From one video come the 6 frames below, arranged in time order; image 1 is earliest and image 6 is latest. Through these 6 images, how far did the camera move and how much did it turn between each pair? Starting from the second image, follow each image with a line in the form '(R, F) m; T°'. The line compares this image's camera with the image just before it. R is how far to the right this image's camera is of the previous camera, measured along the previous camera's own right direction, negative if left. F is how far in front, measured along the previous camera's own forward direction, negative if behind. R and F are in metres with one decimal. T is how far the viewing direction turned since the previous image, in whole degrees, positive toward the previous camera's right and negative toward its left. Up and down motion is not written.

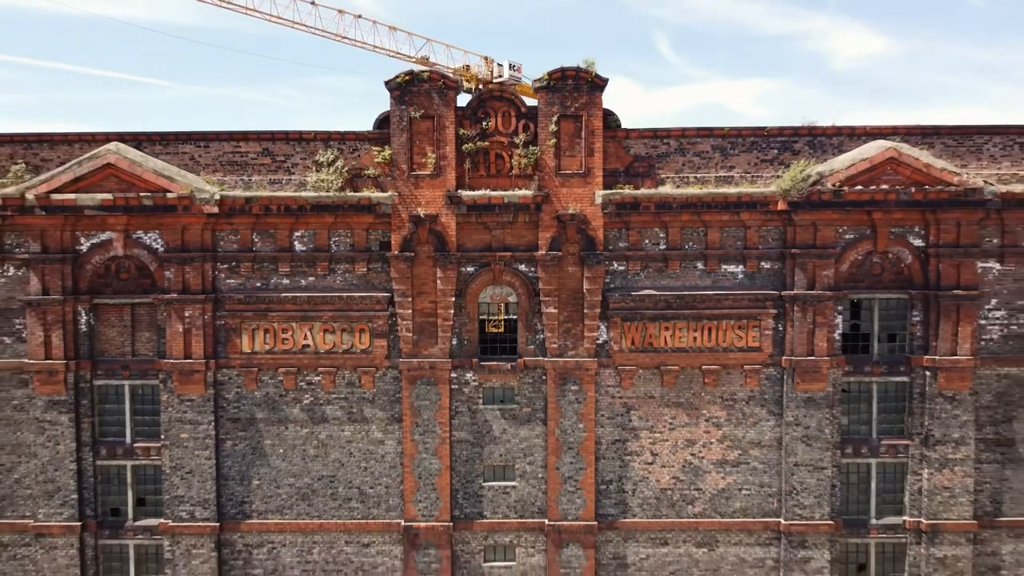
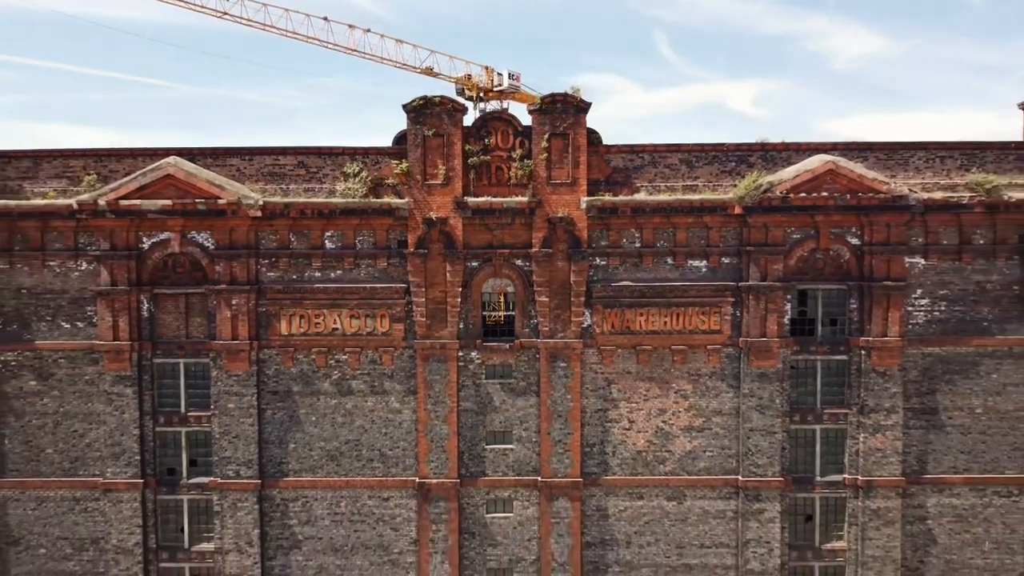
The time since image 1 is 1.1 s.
(0.0, -2.1) m; 0°
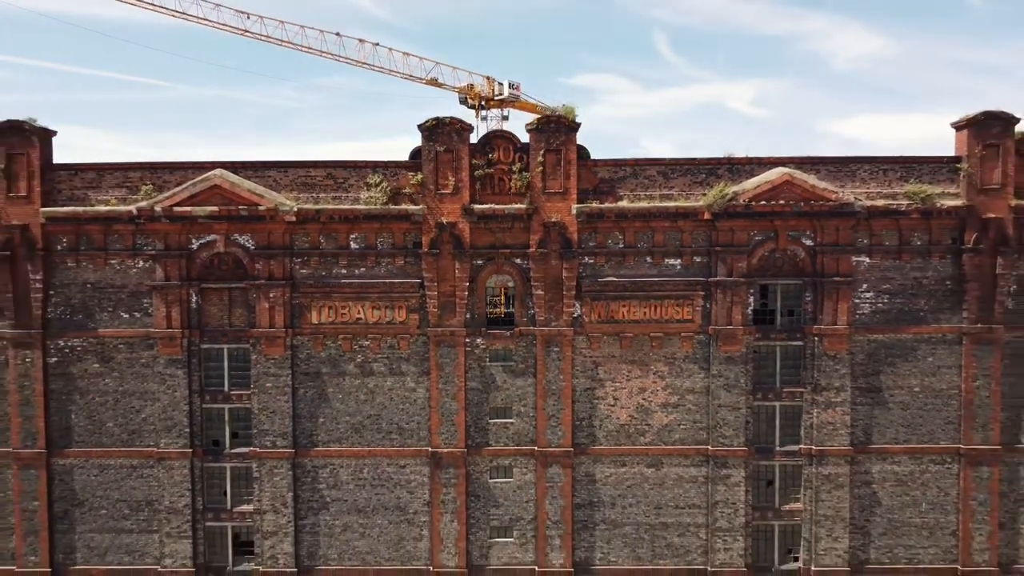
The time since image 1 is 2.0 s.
(0.0, -2.1) m; 0°
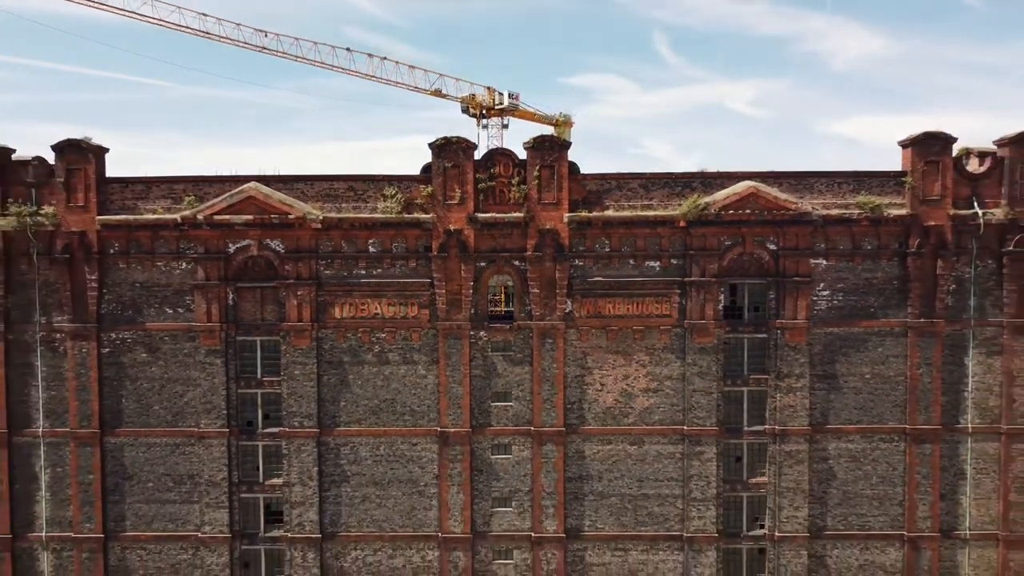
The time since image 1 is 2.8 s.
(0.0, -2.2) m; 0°
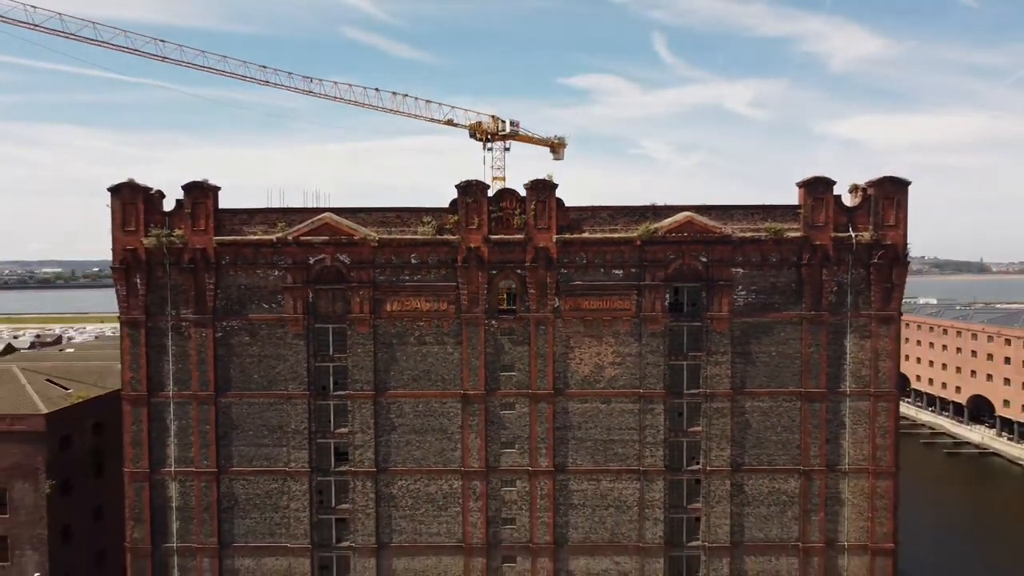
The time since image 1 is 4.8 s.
(-0.2, -6.9) m; 0°
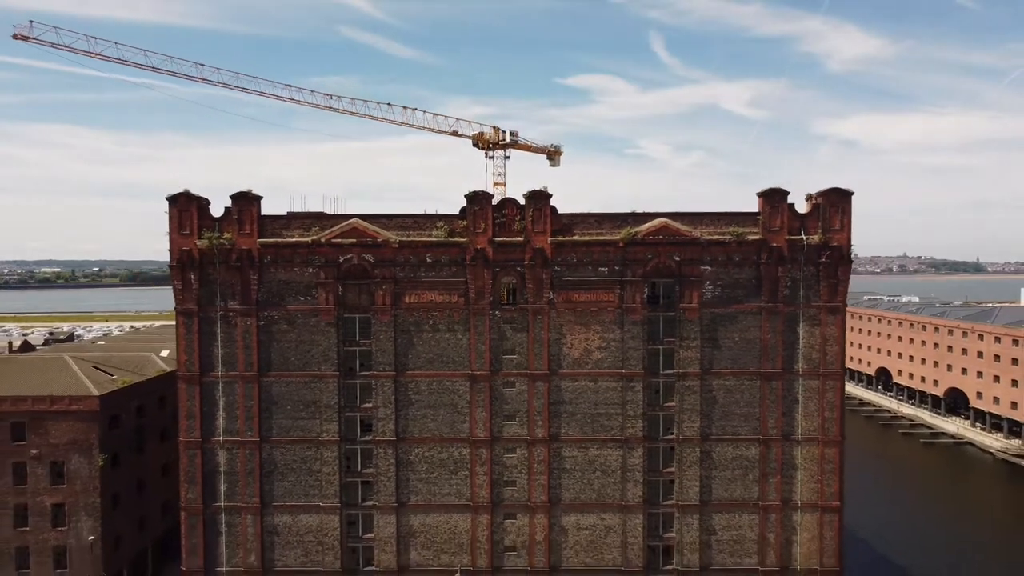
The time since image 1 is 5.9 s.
(-0.1, -4.2) m; 0°
